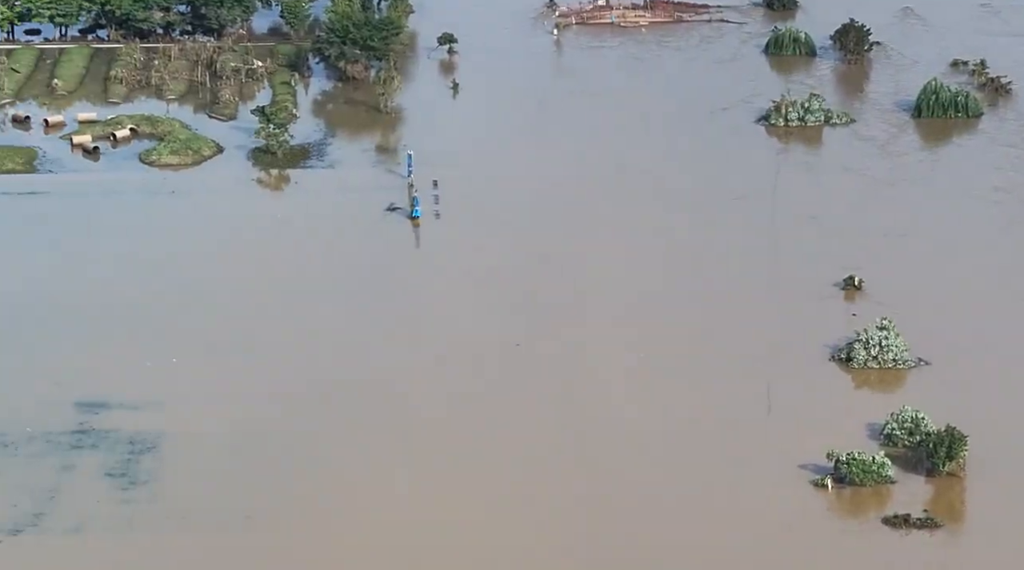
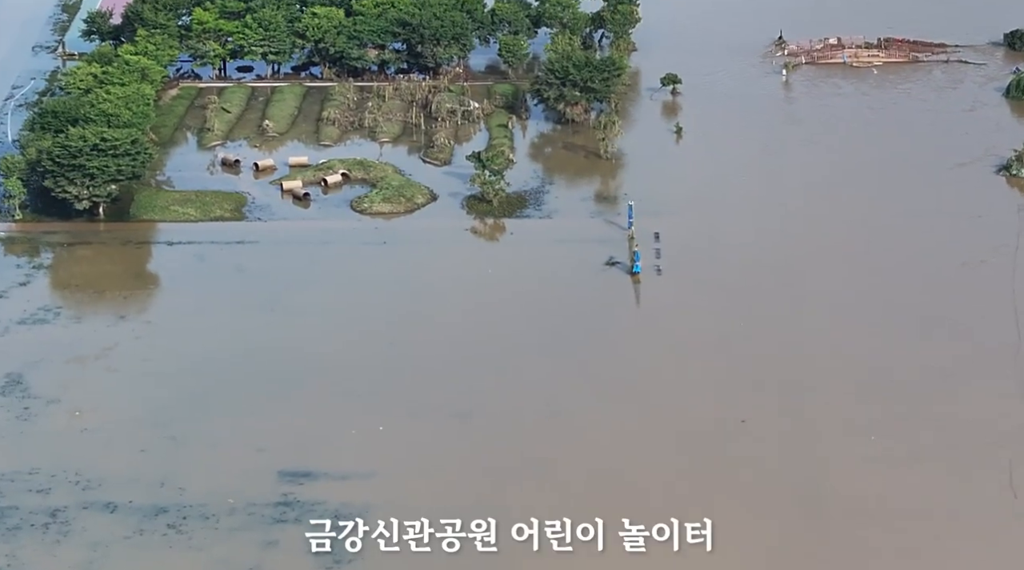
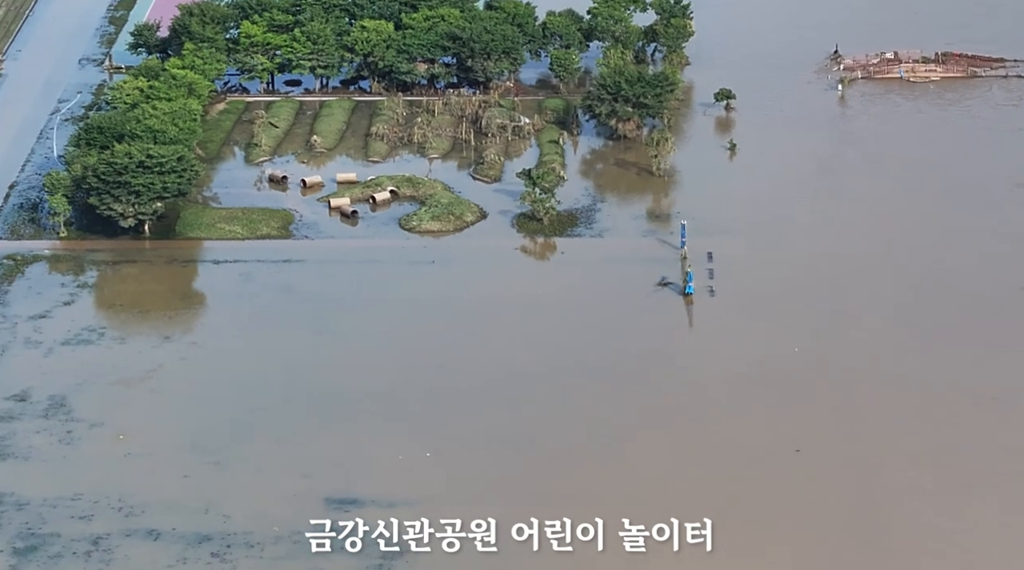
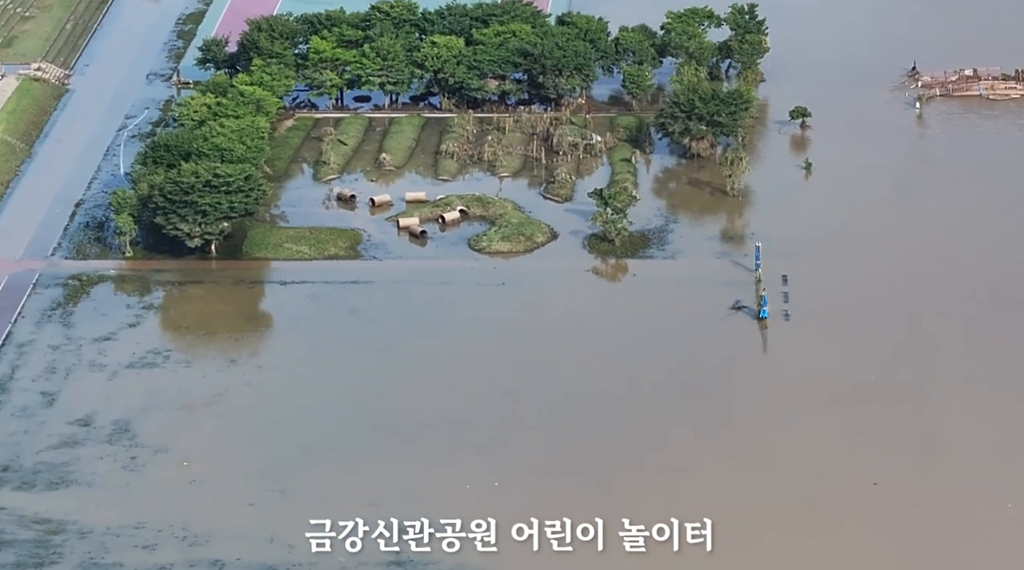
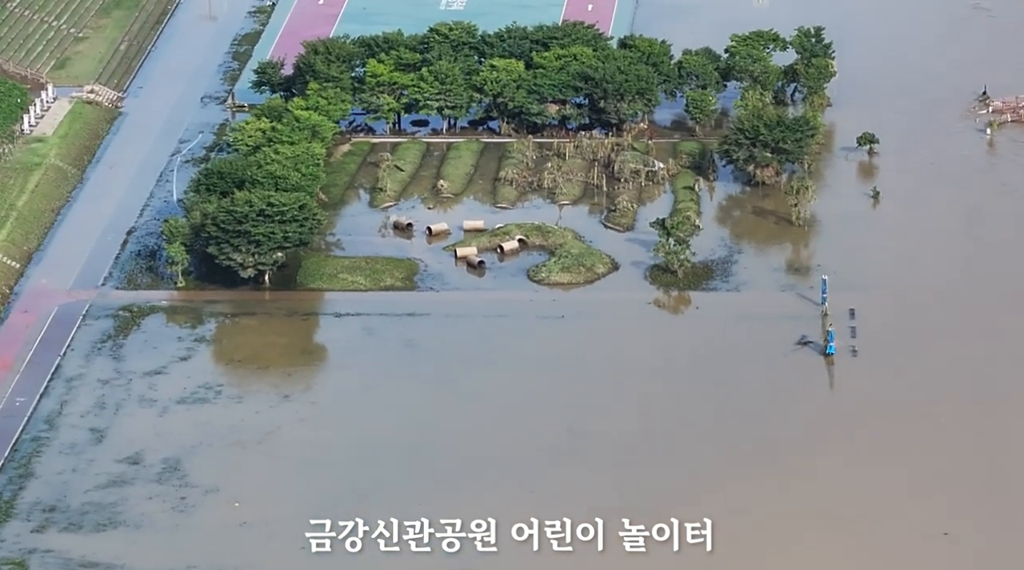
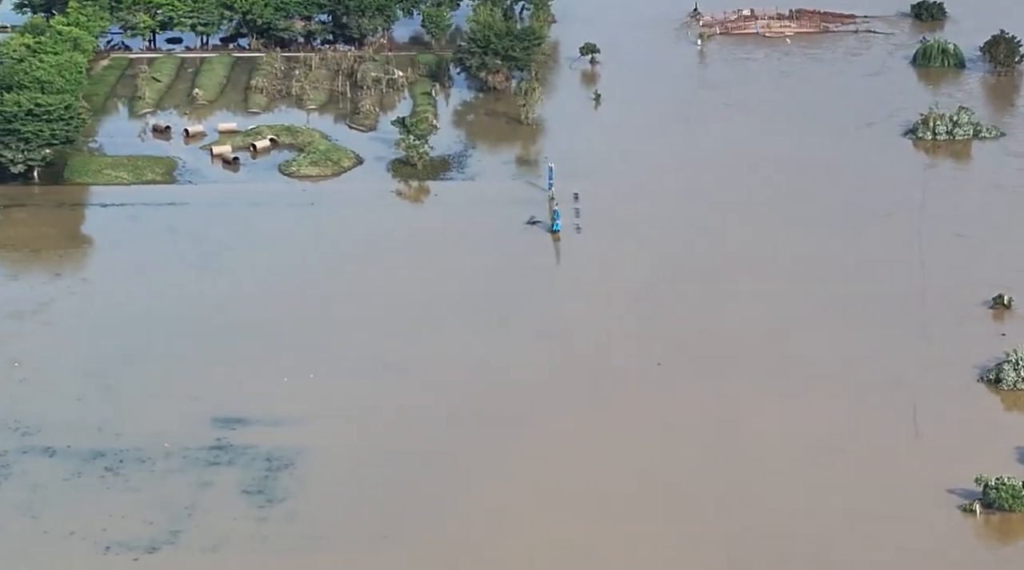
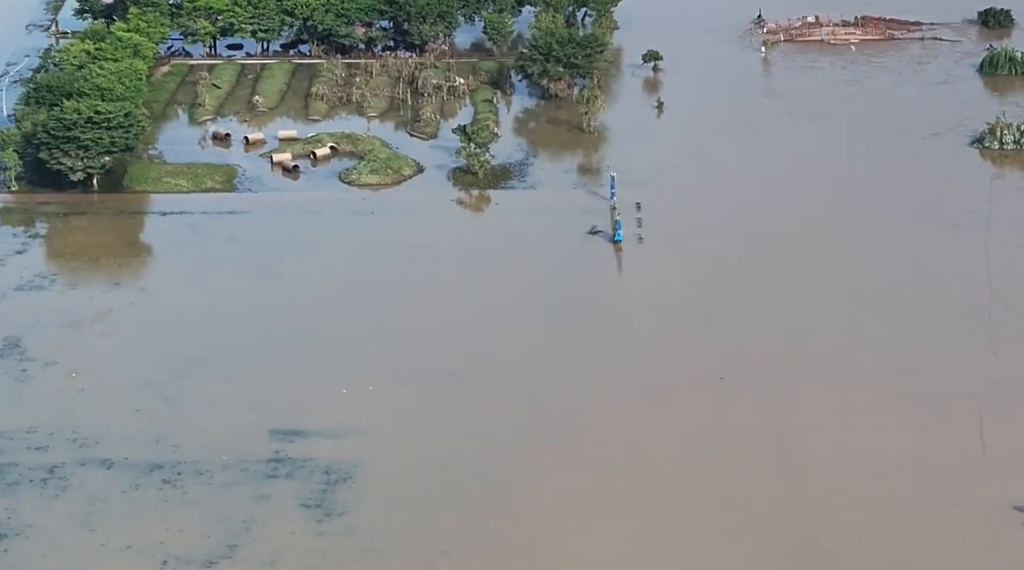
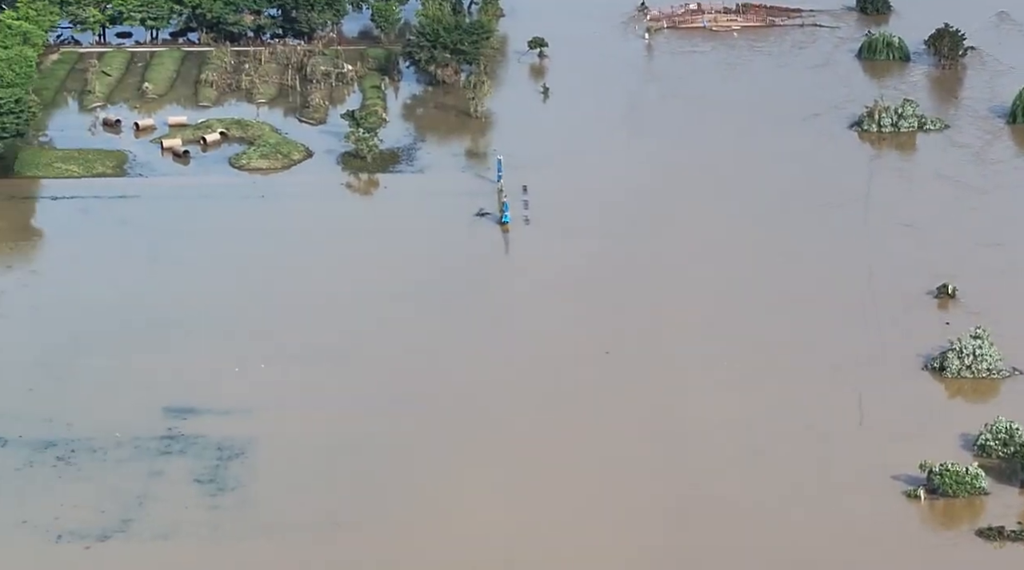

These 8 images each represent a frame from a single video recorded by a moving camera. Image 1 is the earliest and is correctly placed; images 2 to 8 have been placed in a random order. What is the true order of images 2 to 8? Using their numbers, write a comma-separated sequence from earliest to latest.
8, 6, 7, 2, 3, 4, 5
